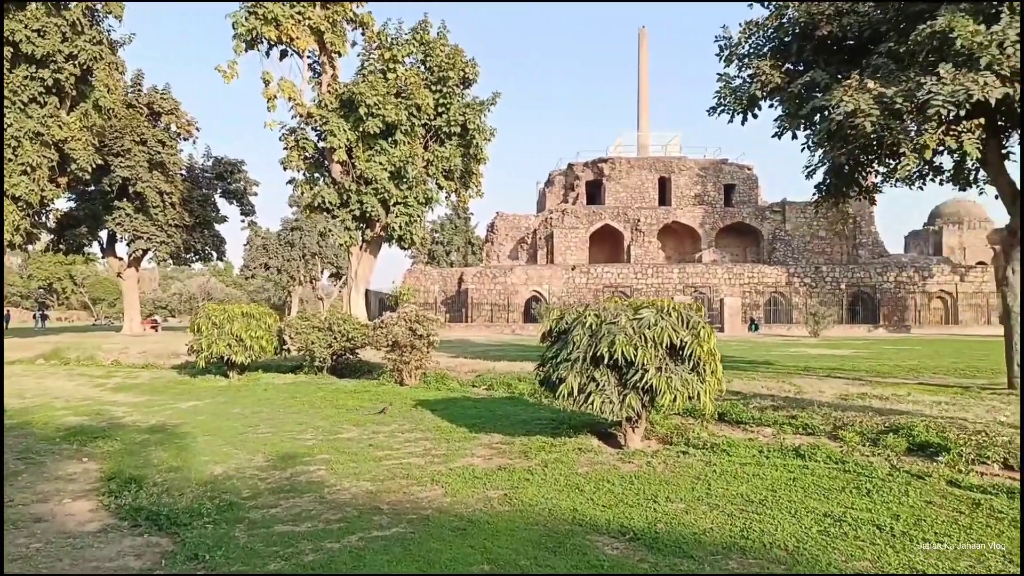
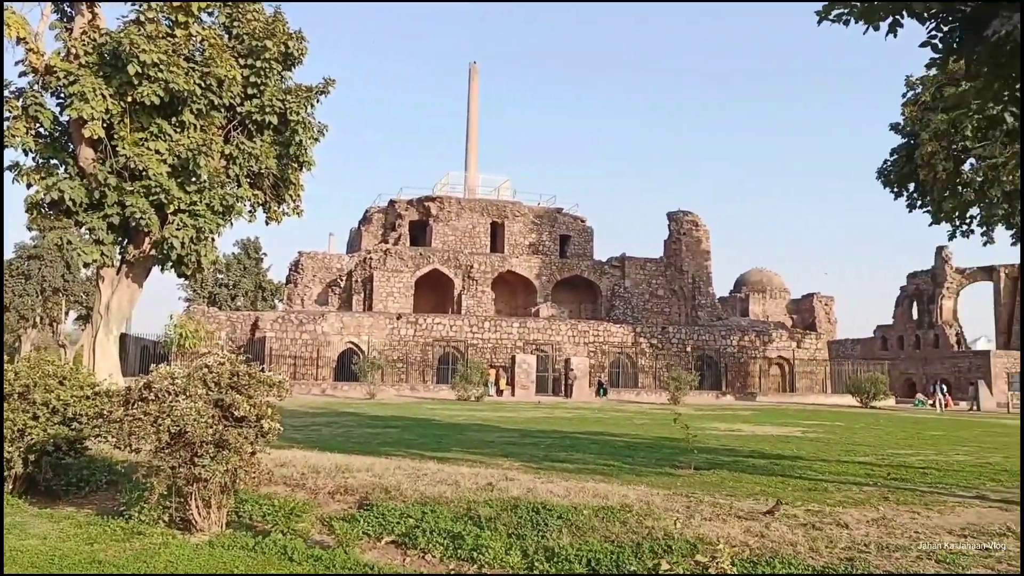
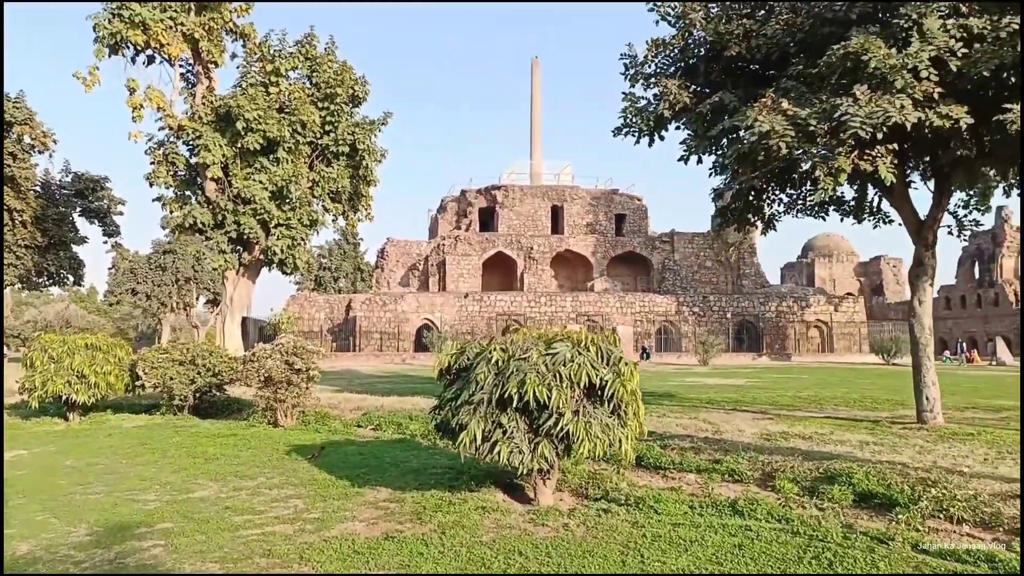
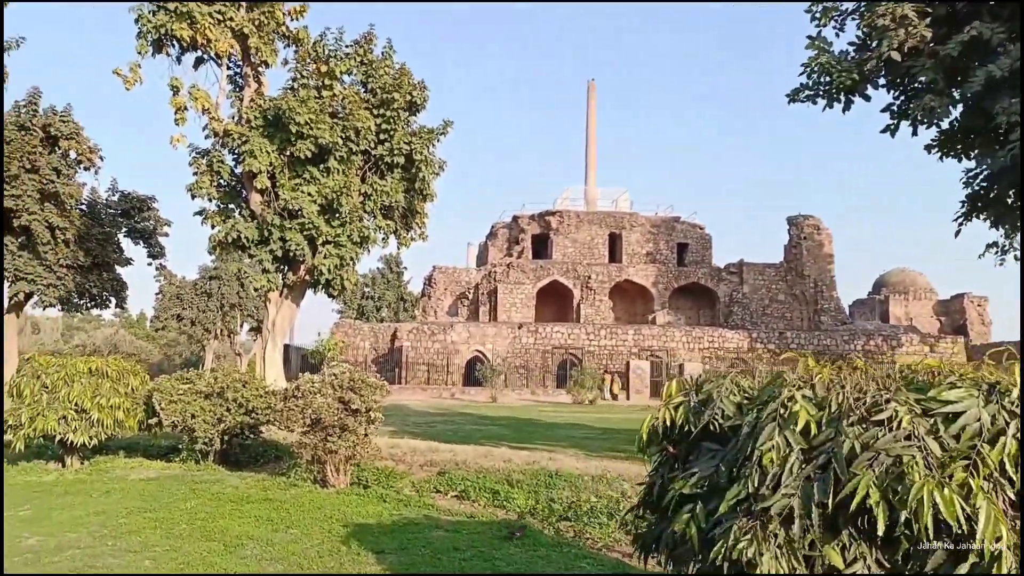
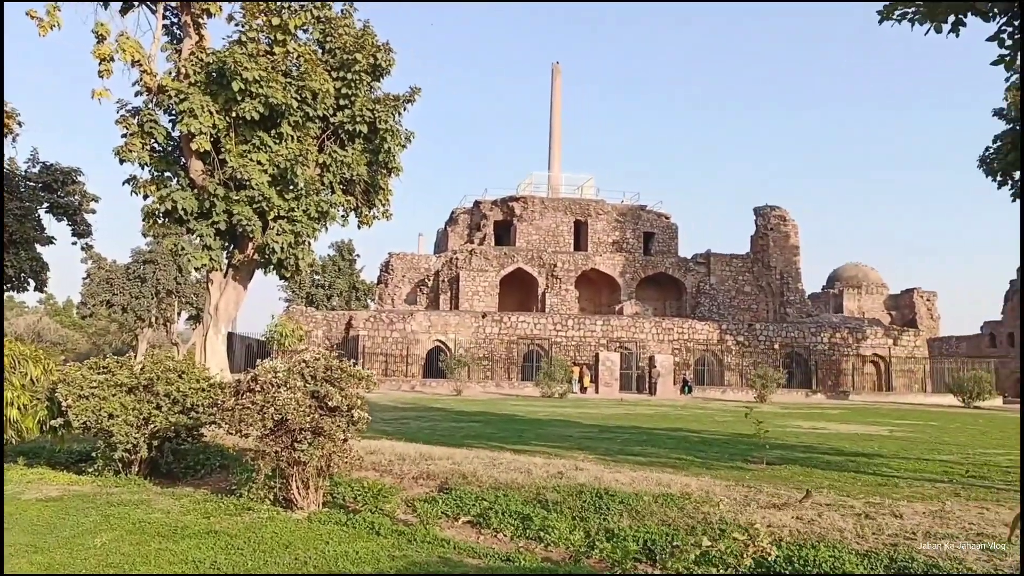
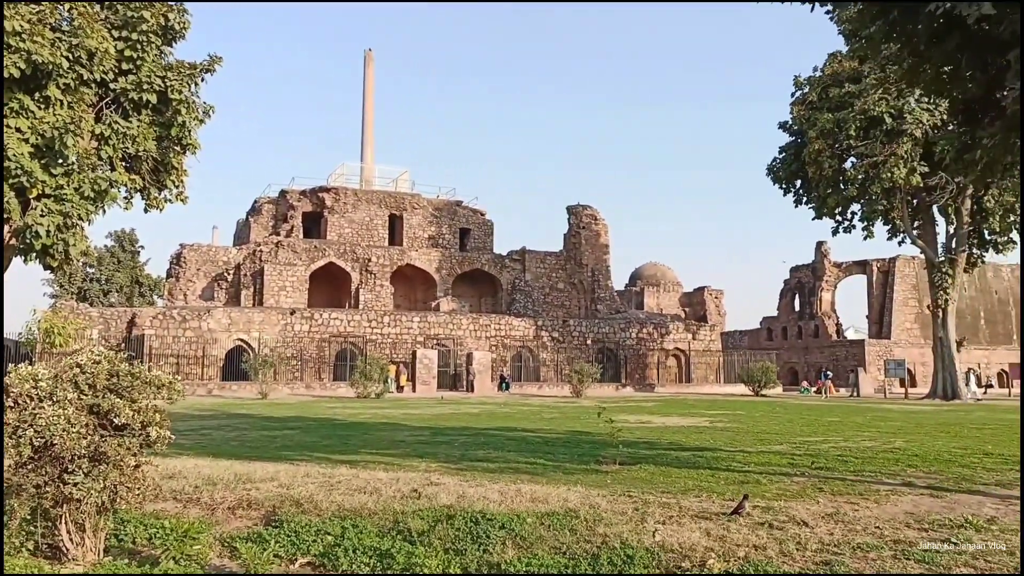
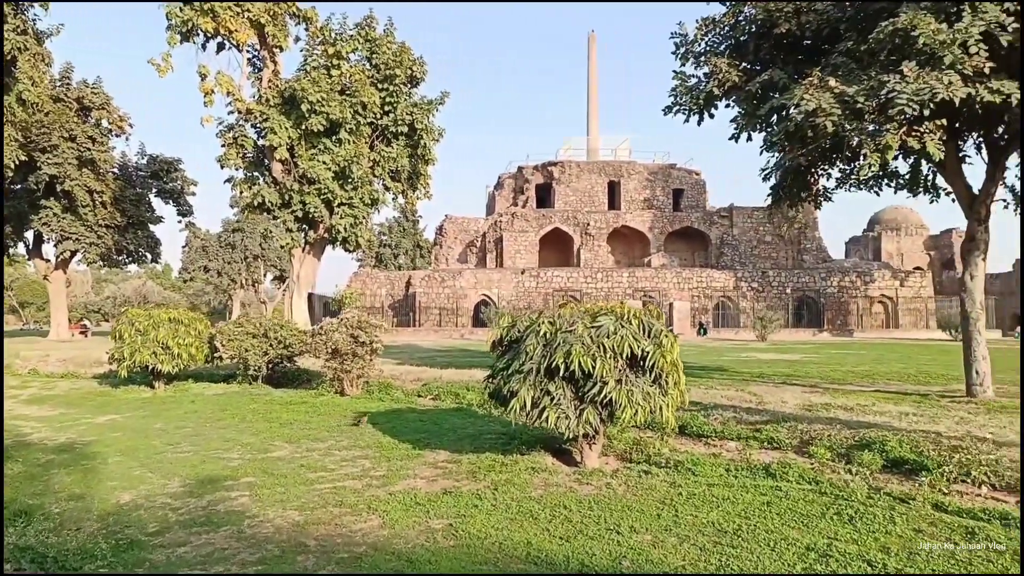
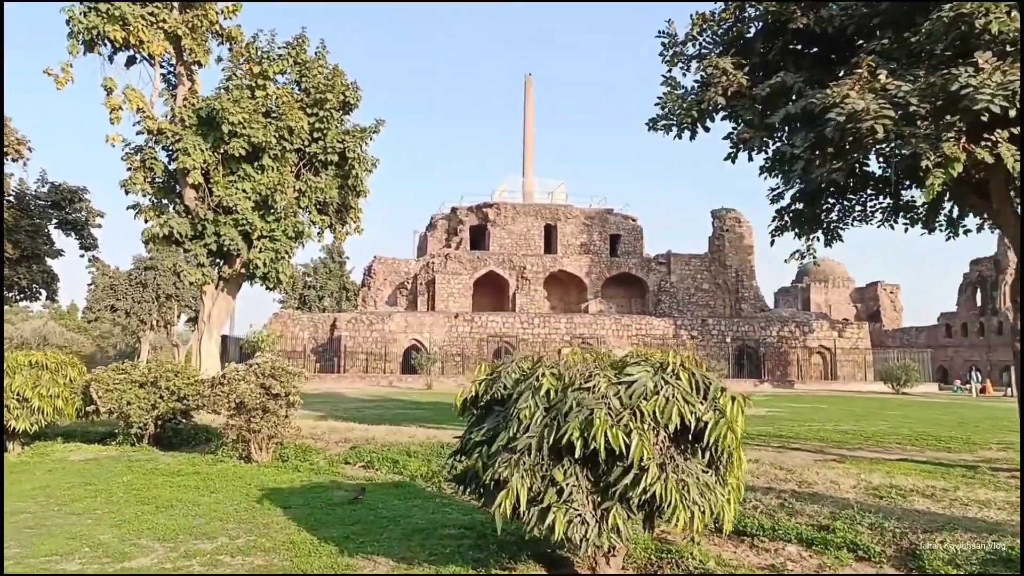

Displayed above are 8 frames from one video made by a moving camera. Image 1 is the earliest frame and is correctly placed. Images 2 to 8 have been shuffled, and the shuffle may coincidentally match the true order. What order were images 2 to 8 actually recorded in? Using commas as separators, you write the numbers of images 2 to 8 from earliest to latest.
7, 3, 8, 4, 5, 2, 6
